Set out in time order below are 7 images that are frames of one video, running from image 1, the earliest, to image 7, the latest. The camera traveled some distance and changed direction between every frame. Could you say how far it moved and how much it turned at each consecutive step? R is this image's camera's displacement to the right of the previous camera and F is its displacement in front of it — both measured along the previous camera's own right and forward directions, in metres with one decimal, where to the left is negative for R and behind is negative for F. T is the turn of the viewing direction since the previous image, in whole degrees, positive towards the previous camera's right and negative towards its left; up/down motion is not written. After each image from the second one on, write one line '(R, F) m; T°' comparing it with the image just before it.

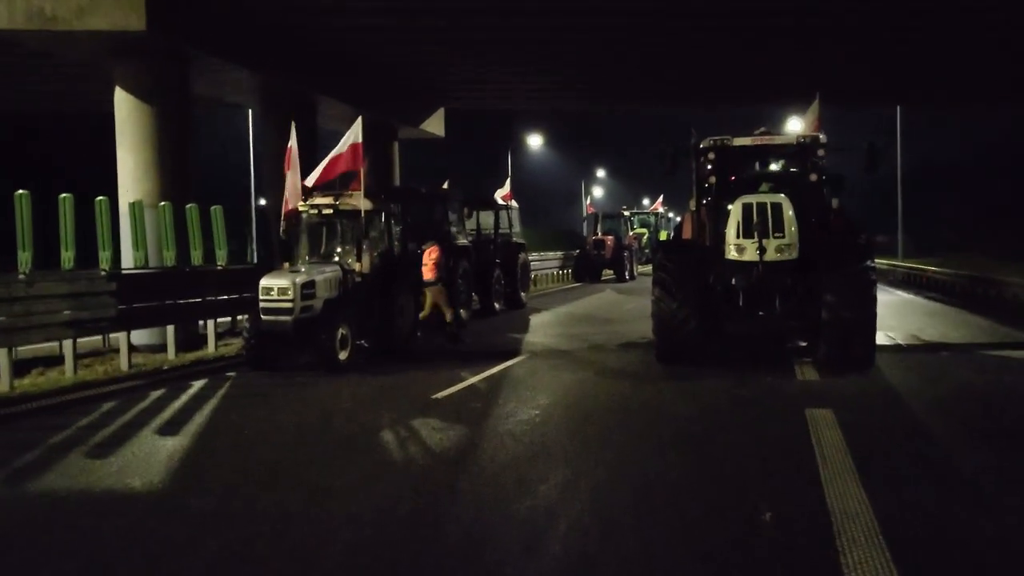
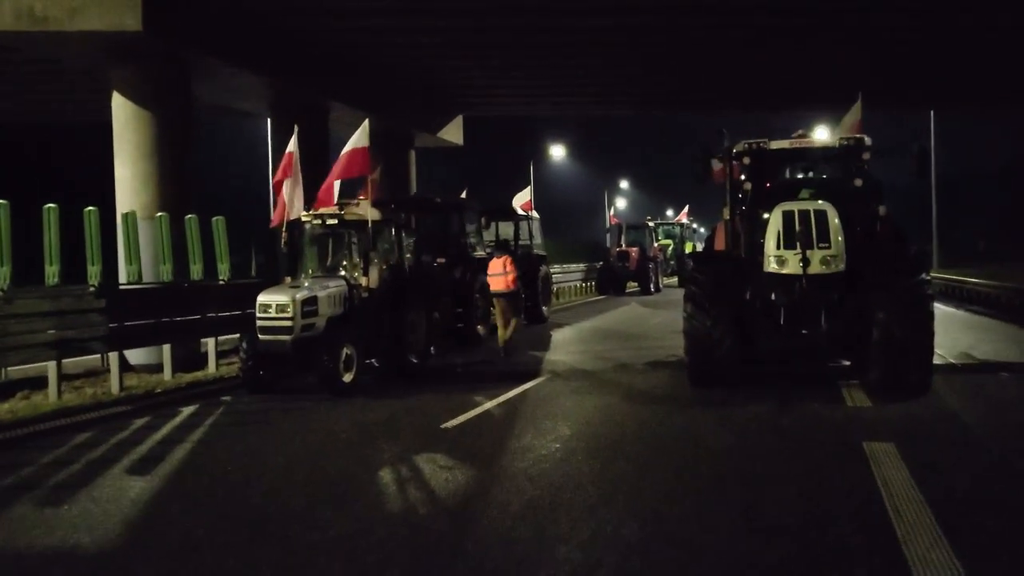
(+0.1, +1.0) m; -1°
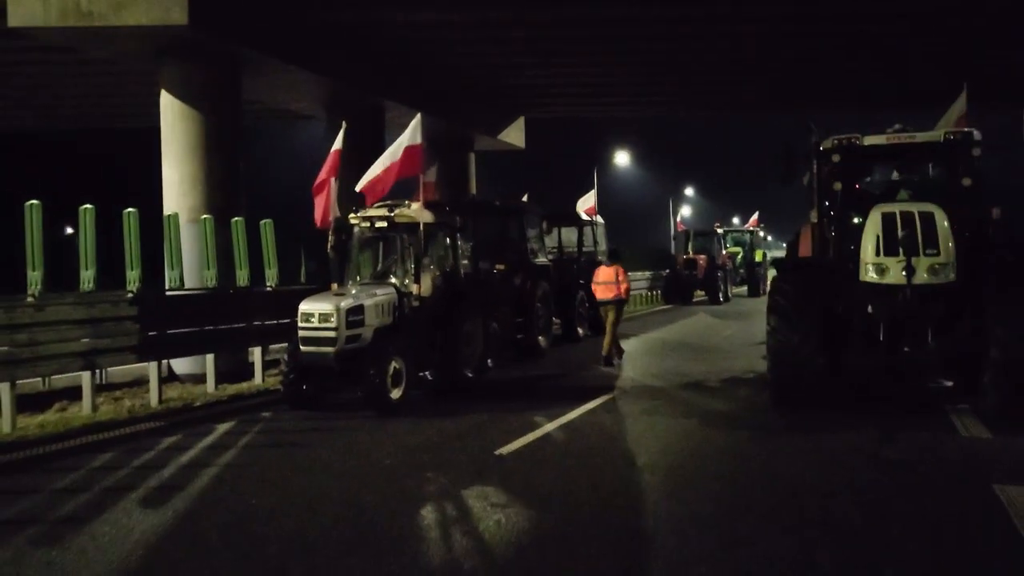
(0.0, +1.0) m; -4°
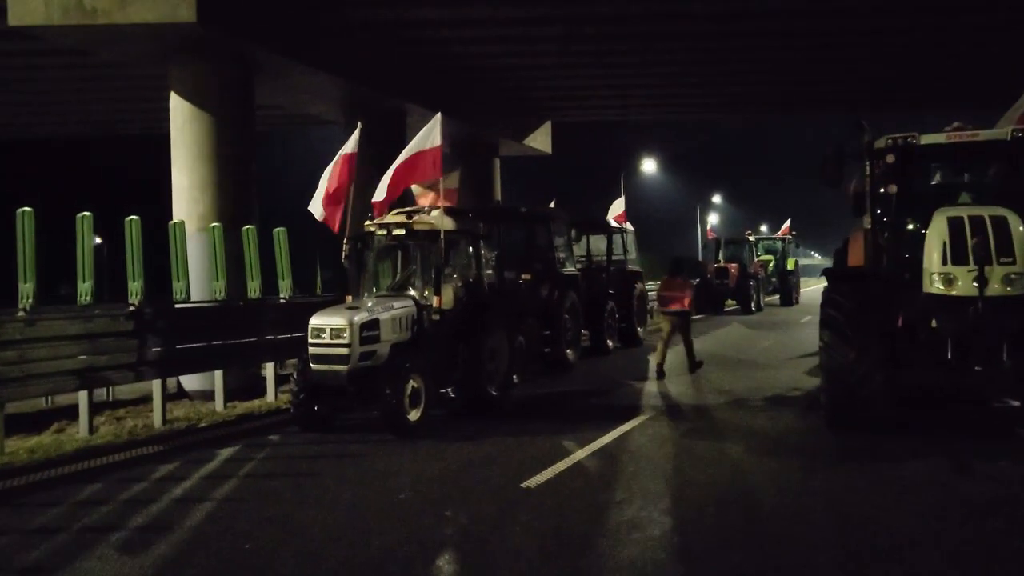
(0.0, +0.8) m; -2°
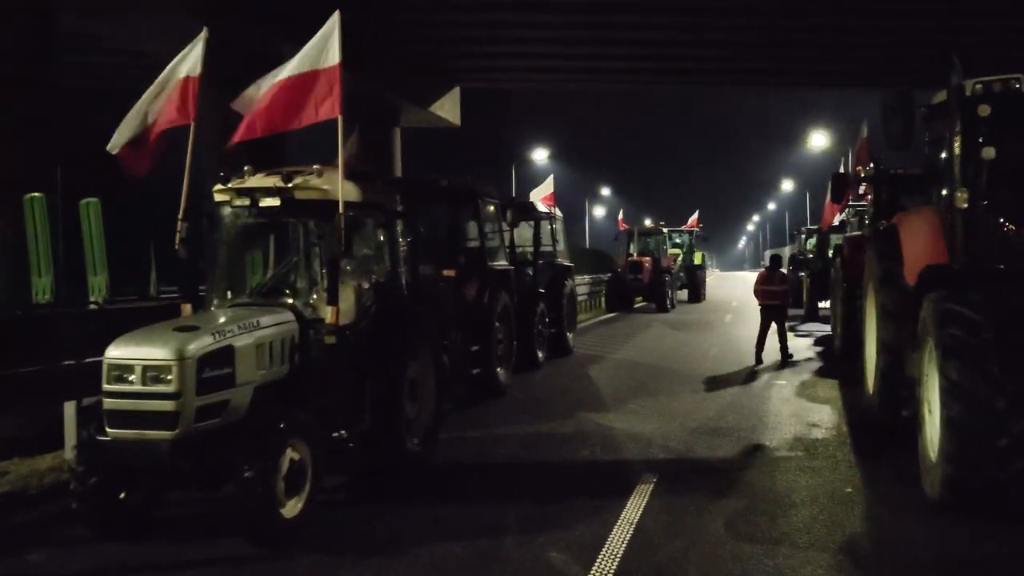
(-0.4, +3.8) m; +7°
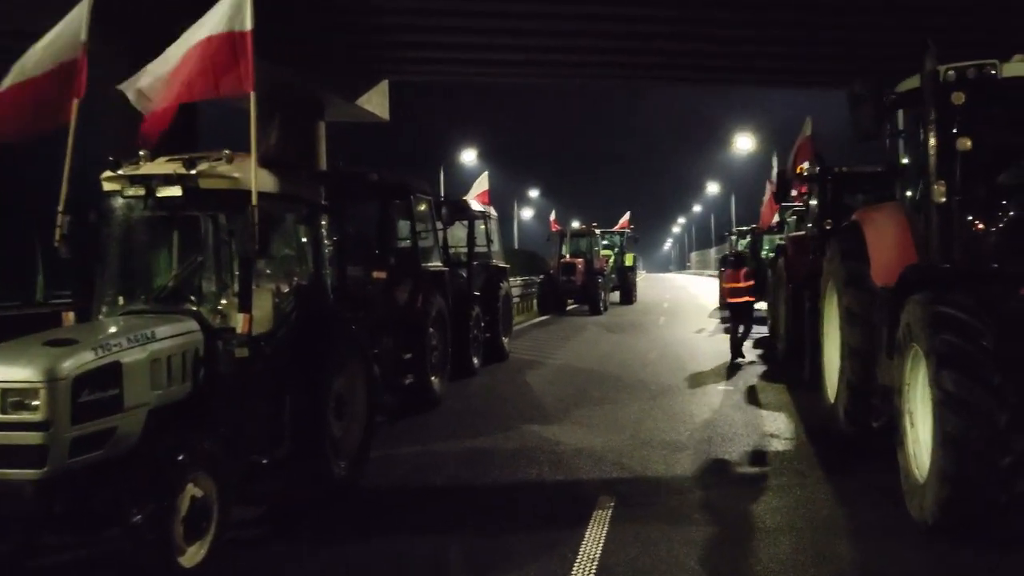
(-0.1, +0.8) m; +5°
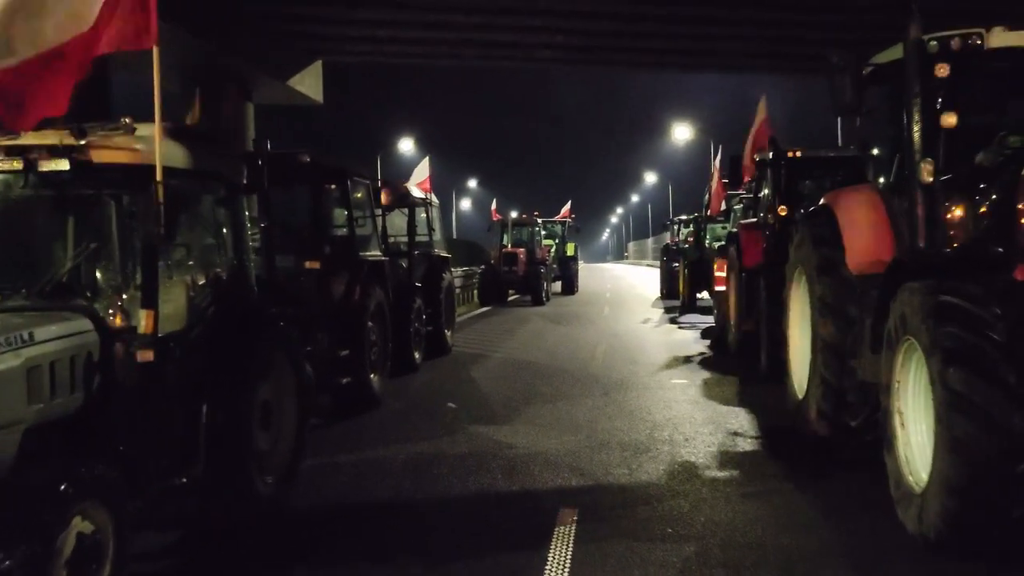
(-0.1, +0.8) m; +4°
